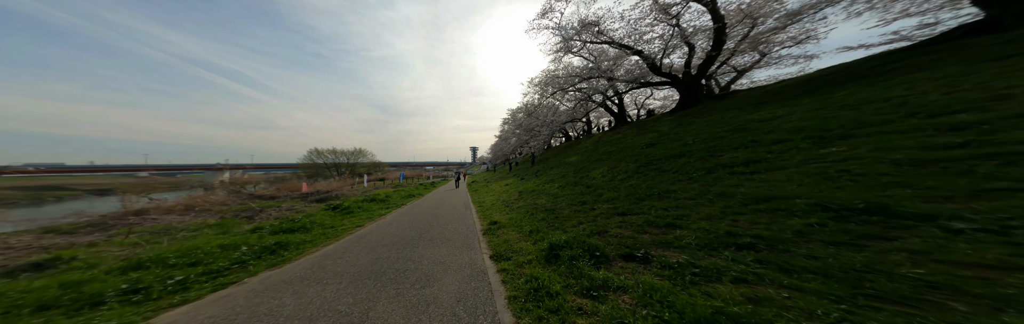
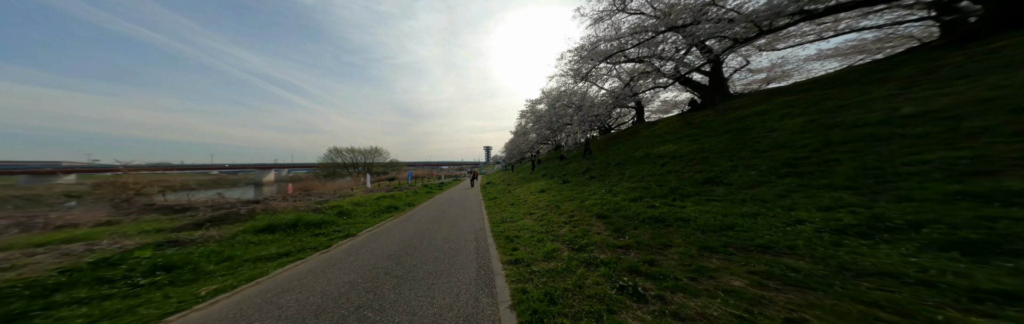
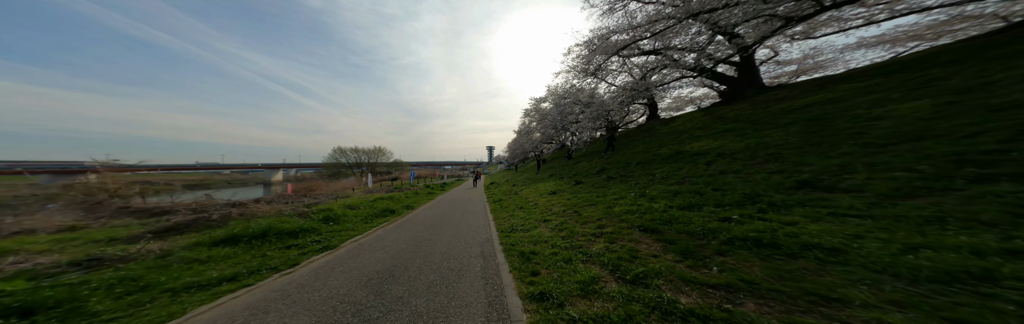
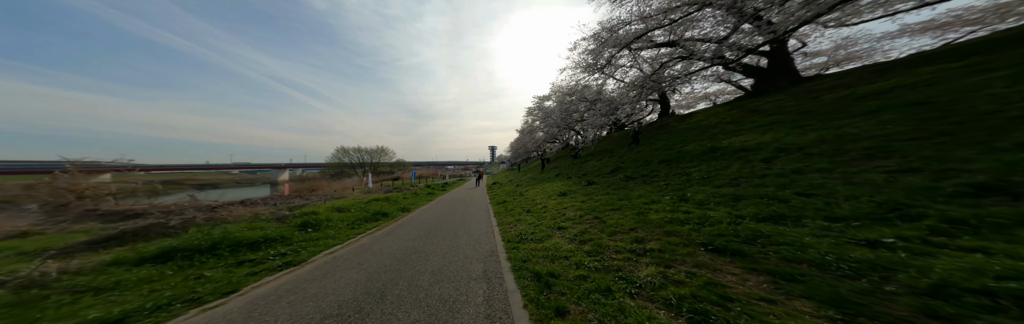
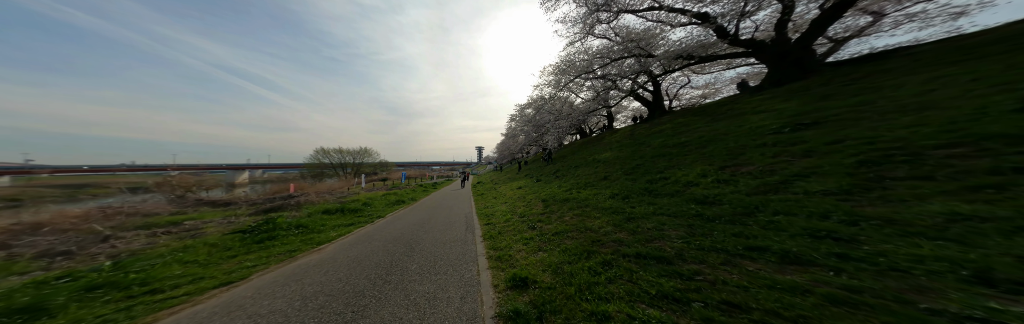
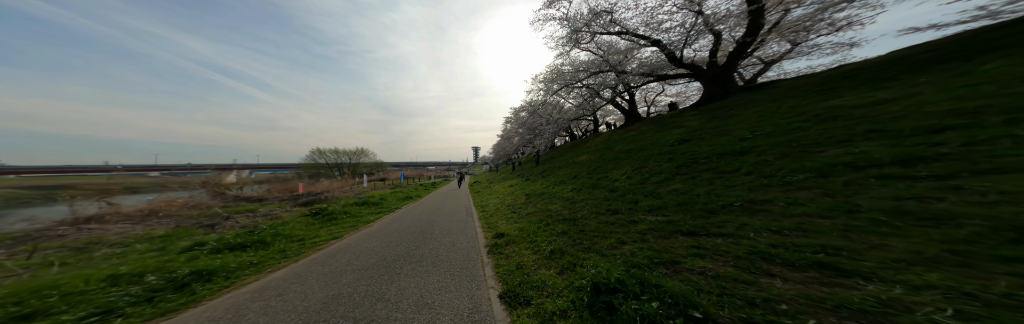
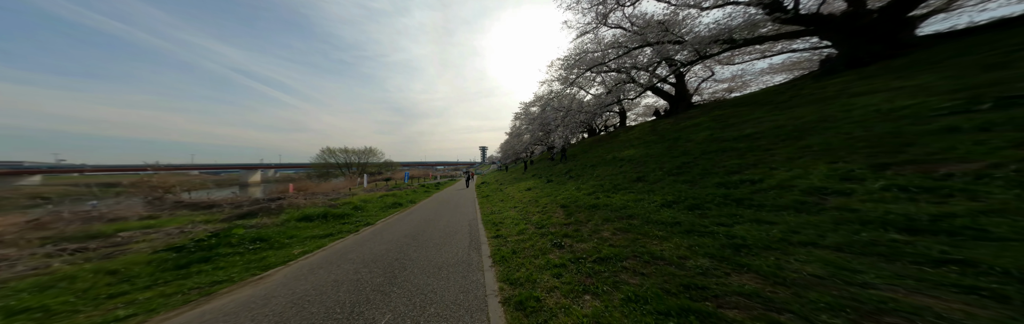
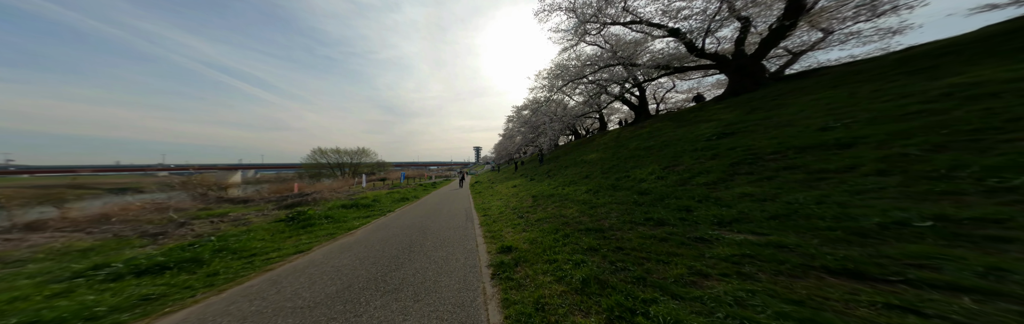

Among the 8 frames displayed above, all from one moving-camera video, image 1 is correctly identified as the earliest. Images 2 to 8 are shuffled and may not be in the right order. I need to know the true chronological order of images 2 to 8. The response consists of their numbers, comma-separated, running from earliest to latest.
6, 8, 5, 7, 2, 3, 4
